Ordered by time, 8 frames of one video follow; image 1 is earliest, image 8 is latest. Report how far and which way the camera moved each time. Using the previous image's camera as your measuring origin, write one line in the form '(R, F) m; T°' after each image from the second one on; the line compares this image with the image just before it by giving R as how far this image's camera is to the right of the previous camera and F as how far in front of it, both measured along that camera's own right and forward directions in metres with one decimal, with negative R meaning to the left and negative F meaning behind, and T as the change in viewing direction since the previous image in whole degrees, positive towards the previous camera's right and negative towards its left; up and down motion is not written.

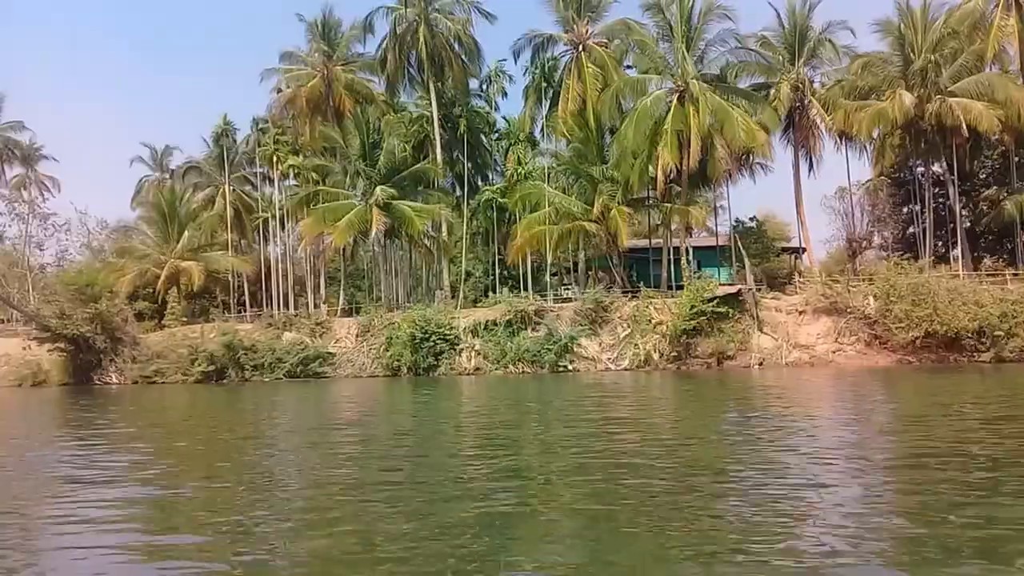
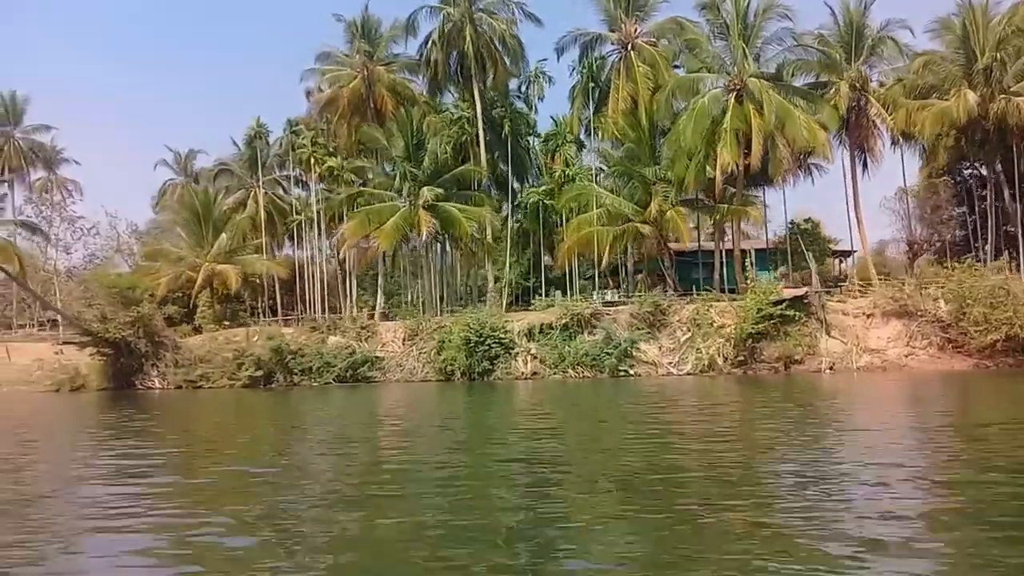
(-2.0, +0.8) m; 0°
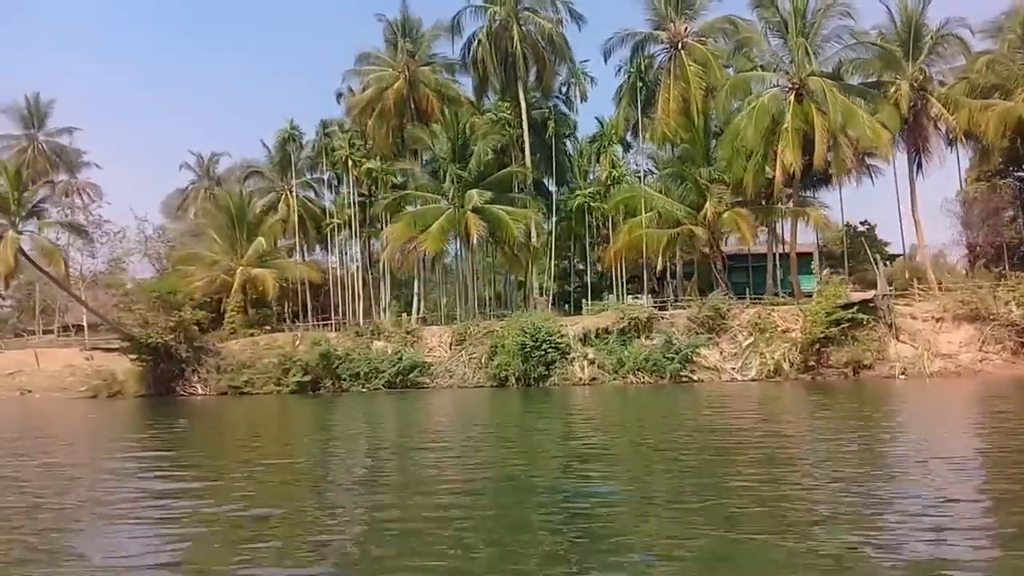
(-2.0, +0.8) m; 0°
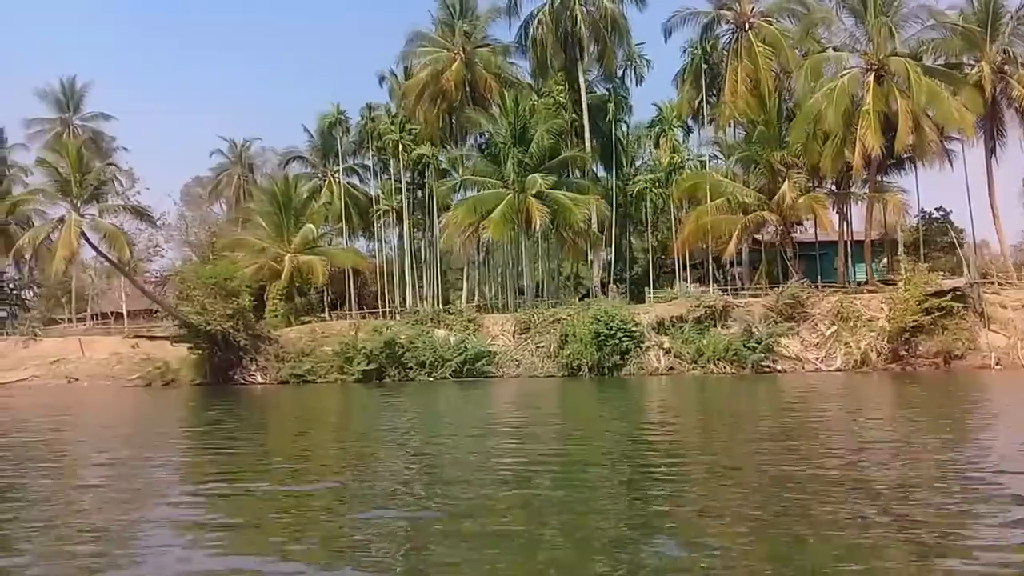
(-2.3, +0.9) m; 0°
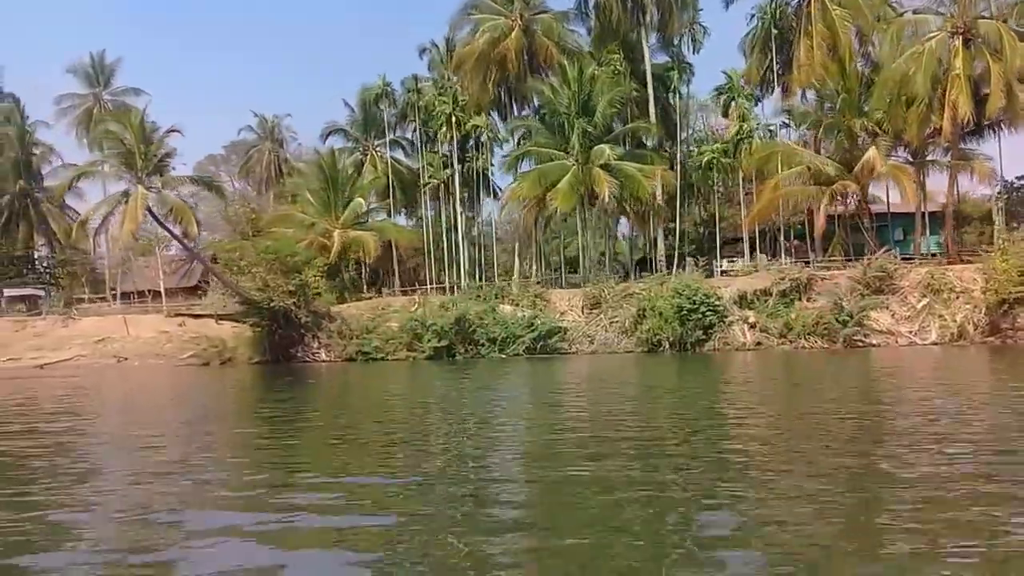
(-2.6, +1.0) m; 0°
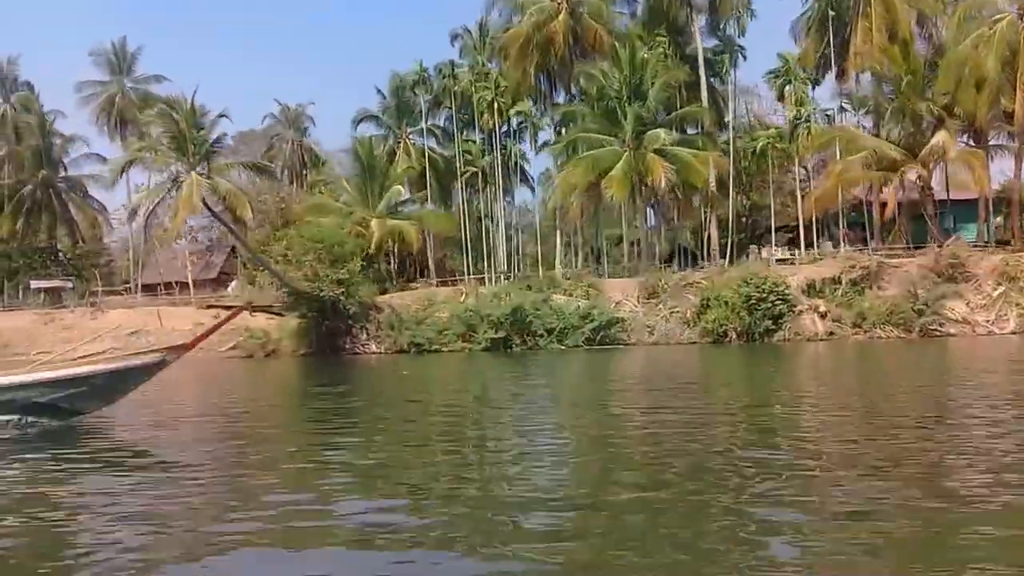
(-2.1, +0.9) m; 0°
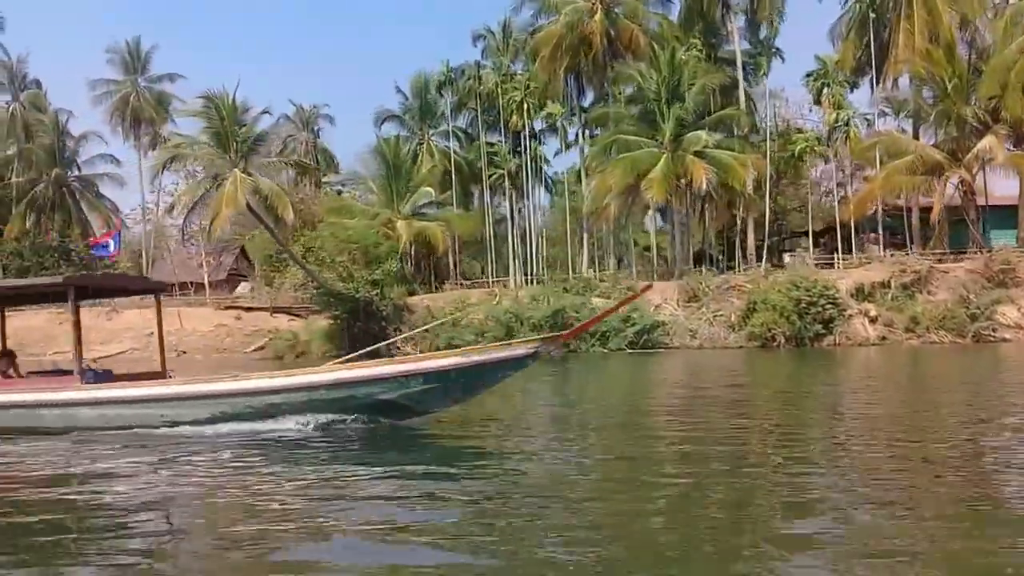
(-1.7, +0.6) m; +1°
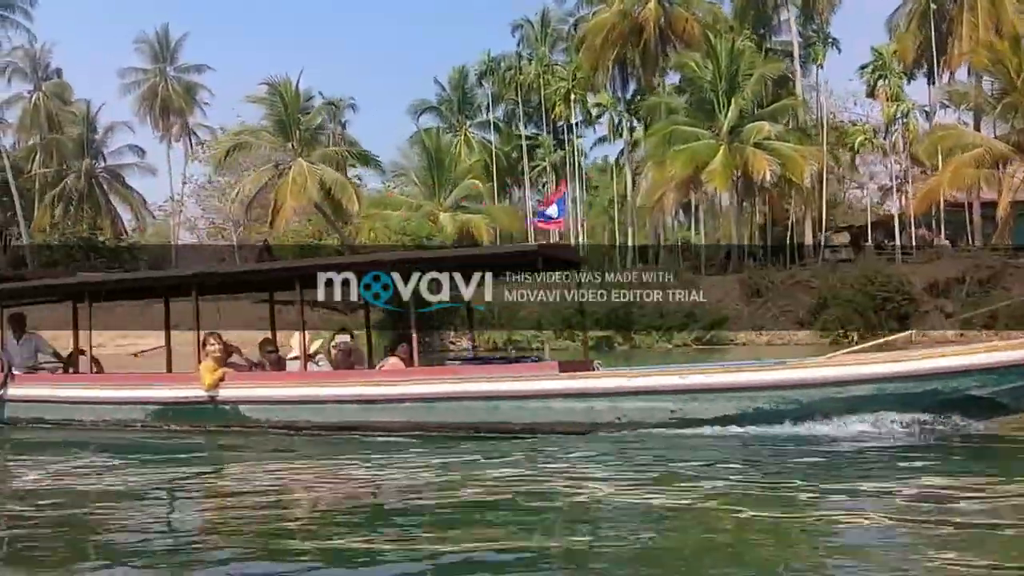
(-2.1, +0.7) m; 0°
